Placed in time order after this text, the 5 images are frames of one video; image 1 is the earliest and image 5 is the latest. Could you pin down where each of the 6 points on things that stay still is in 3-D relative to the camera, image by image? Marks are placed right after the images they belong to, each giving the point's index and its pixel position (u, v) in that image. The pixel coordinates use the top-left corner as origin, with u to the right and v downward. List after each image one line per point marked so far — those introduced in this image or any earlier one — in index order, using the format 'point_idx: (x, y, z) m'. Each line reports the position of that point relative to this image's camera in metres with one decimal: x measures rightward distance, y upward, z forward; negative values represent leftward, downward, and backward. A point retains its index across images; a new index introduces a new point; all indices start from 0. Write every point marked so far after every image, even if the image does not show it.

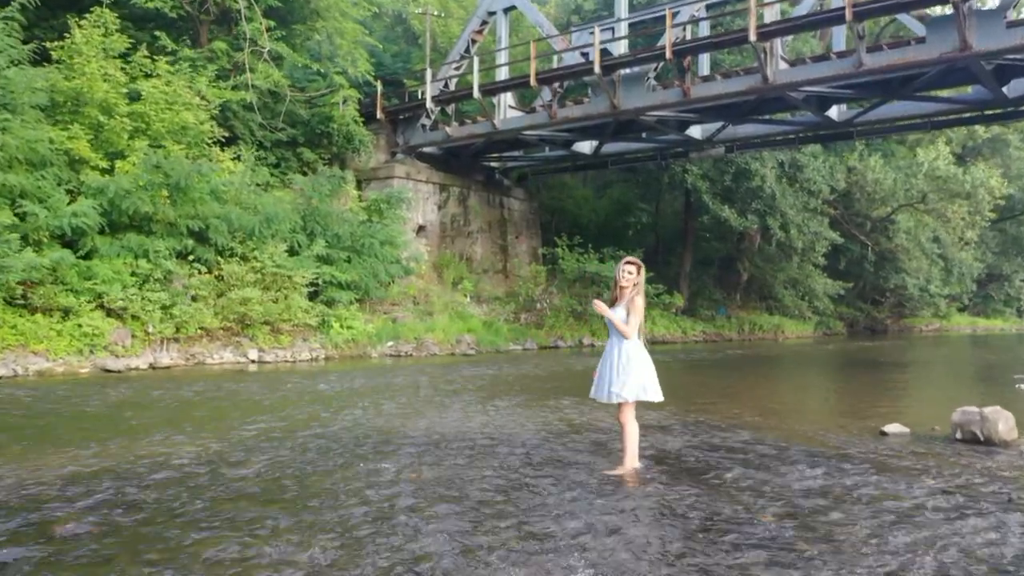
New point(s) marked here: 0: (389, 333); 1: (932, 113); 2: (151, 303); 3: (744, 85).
0: (-2.3, -0.8, +14.4) m
1: (+8.3, +3.5, +15.6) m
2: (-5.2, -0.2, +11.4) m
3: (+4.3, +3.8, +14.8) m
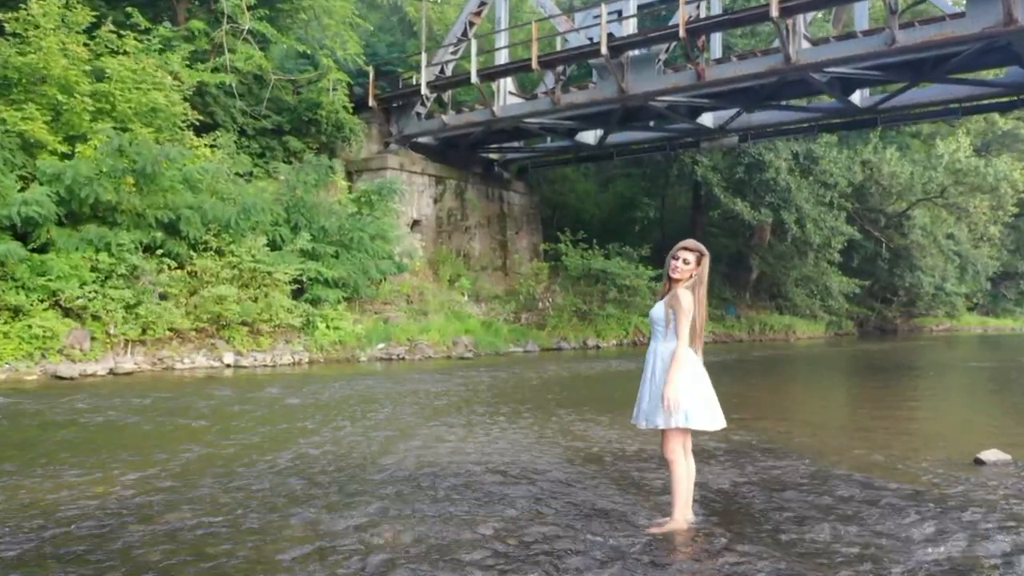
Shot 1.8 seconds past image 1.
0: (-2.2, -0.8, +13.3) m
1: (+8.3, +3.5, +14.5) m
2: (-5.2, -0.2, +10.3) m
3: (+4.4, +3.9, +13.7) m
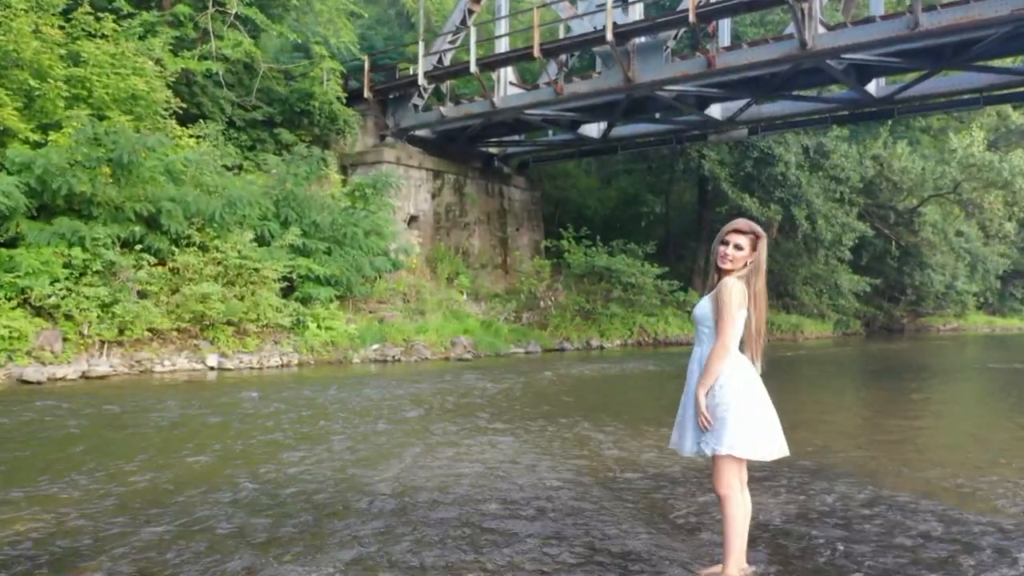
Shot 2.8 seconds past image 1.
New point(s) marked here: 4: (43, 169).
0: (-2.2, -0.7, +12.7) m
1: (+8.3, +3.5, +13.9) m
2: (-5.2, -0.2, +9.6) m
3: (+4.4, +3.9, +13.0) m
4: (-5.7, +1.4, +9.6) m
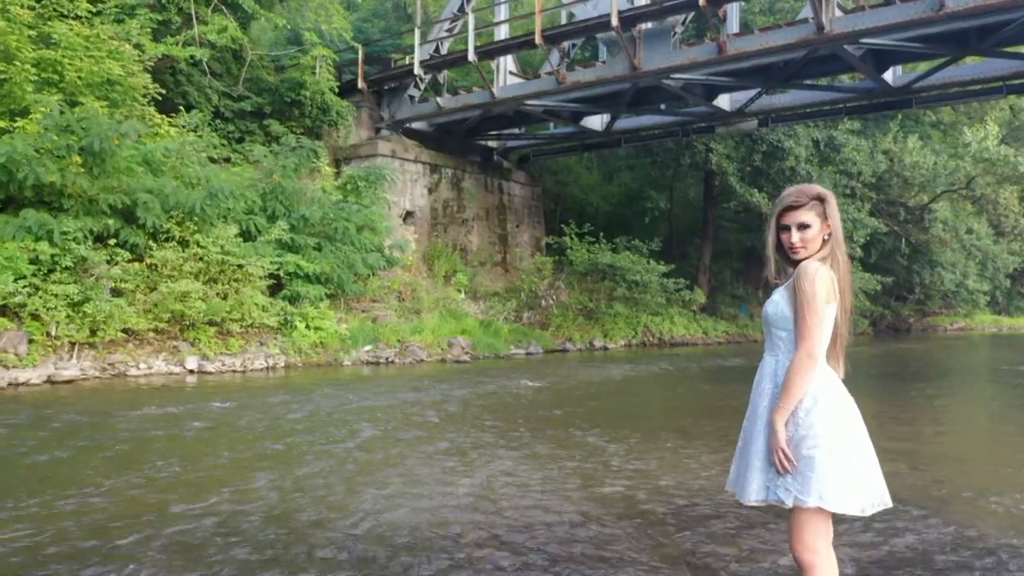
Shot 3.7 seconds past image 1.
0: (-2.2, -0.7, +12.0) m
1: (+8.3, +3.6, +13.2) m
2: (-5.2, -0.1, +8.9) m
3: (+4.4, +3.9, +12.3) m
4: (-5.7, +1.5, +8.9) m
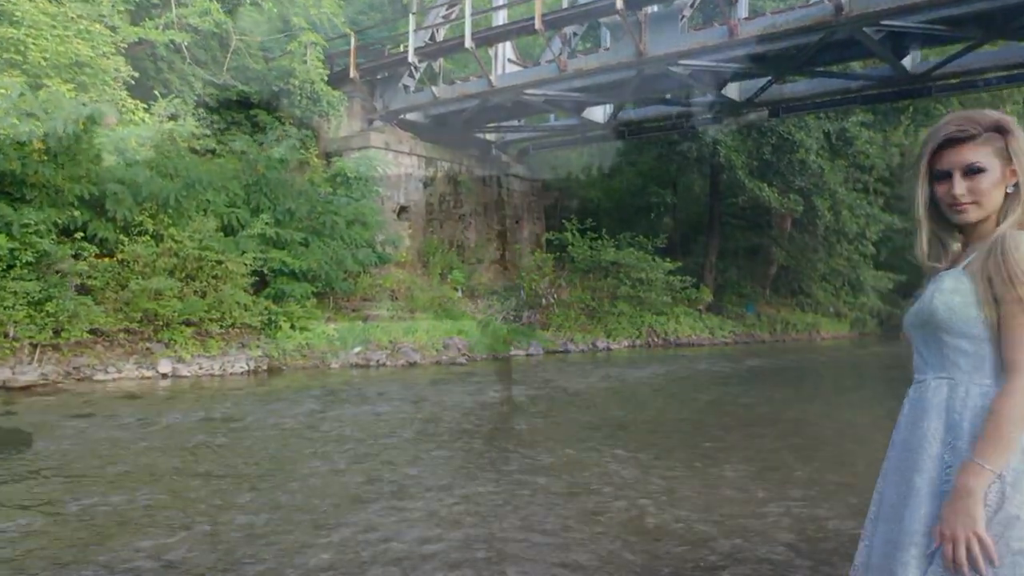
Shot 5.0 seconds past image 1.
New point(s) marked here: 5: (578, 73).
0: (-2.2, -0.7, +11.3) m
1: (+8.3, +3.6, +12.5) m
2: (-5.2, -0.1, +8.2) m
3: (+4.4, +4.0, +11.6) m
4: (-5.7, +1.5, +8.2) m
5: (+1.1, +3.7, +13.5) m
